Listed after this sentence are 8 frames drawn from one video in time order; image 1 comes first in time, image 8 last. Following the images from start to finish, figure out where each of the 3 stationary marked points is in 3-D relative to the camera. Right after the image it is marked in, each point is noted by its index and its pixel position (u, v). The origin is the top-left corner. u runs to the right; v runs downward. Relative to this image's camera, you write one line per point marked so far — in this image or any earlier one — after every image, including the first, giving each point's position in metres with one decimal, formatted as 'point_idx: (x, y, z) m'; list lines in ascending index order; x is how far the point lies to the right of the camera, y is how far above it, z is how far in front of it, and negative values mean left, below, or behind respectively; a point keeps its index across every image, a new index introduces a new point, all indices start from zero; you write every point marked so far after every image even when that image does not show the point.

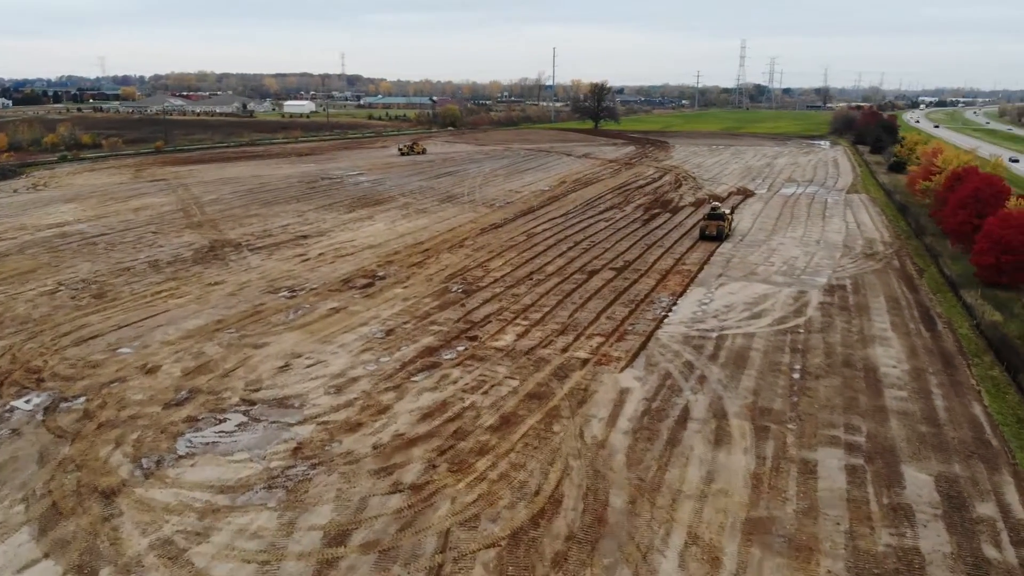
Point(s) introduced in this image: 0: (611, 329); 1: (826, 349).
0: (+2.2, -0.9, +18.9) m
1: (+6.8, -1.3, +17.9) m
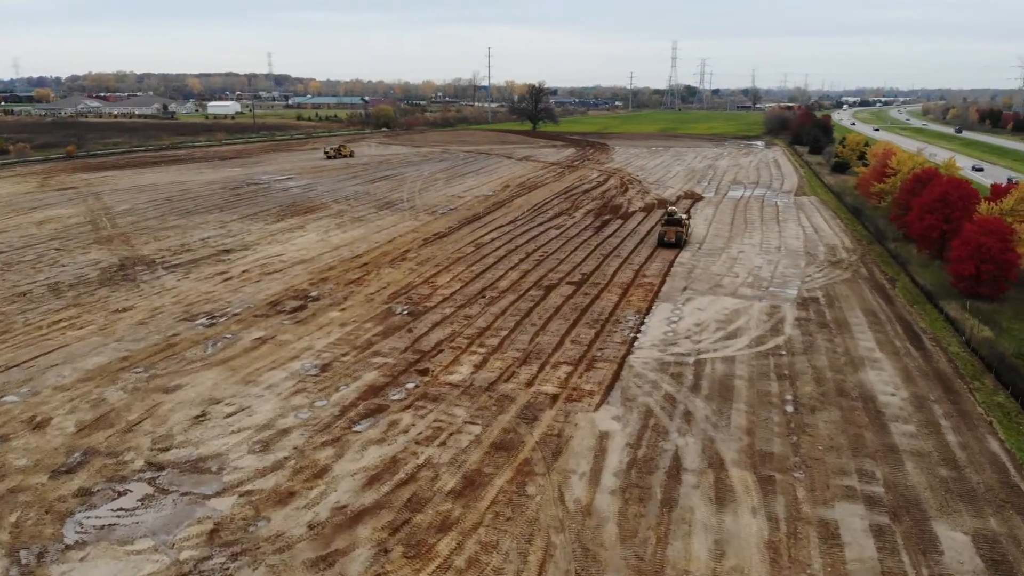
0: (+1.3, -1.4, +16.8) m
1: (+5.9, -1.7, +16.2) m
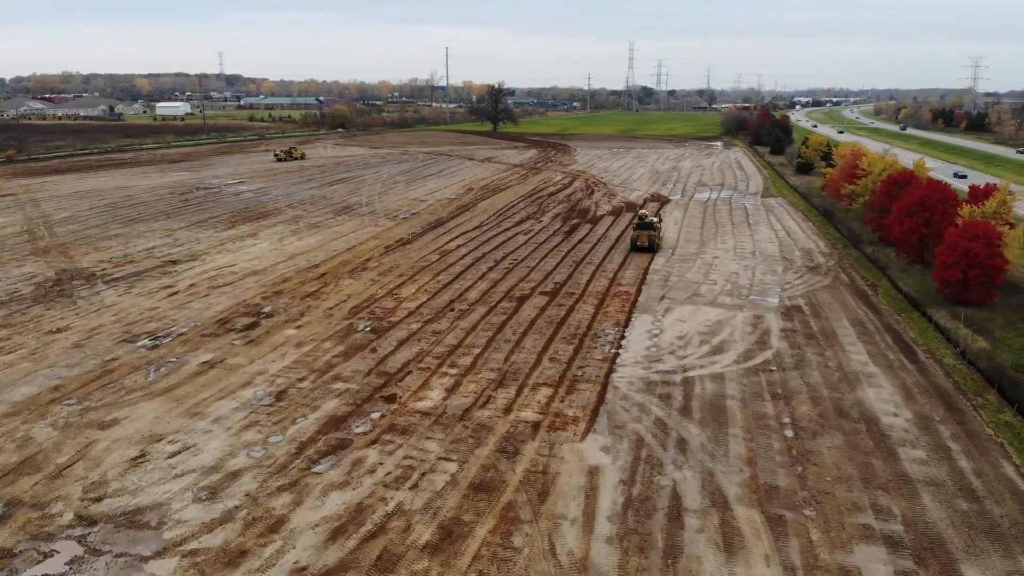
0: (+0.8, -1.7, +15.6) m
1: (+5.5, -1.9, +15.2) m
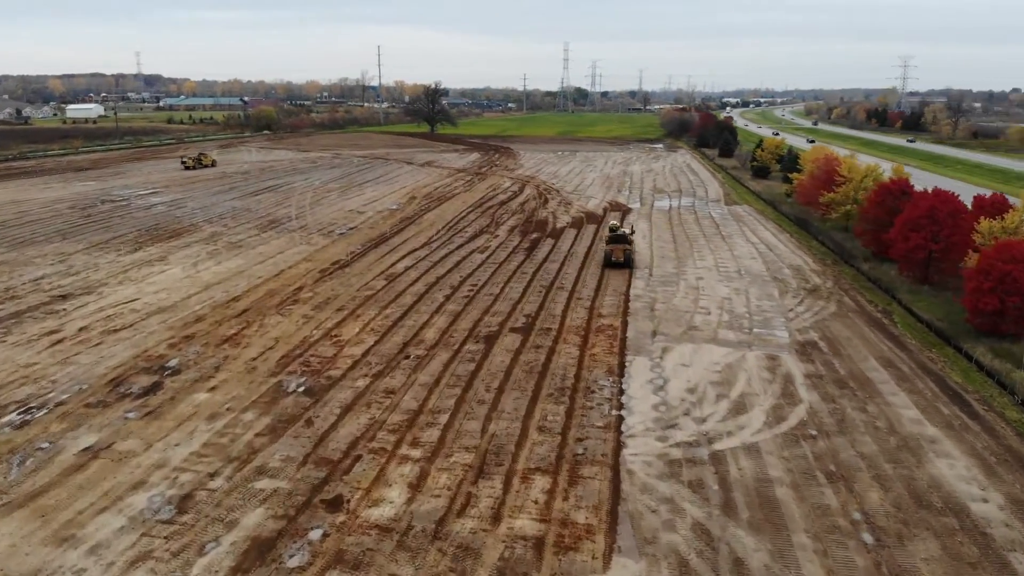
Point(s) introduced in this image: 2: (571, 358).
0: (+0.6, -2.5, +12.1) m
1: (+5.2, -2.6, +12.1) m
2: (+1.2, -1.4, +16.5) m
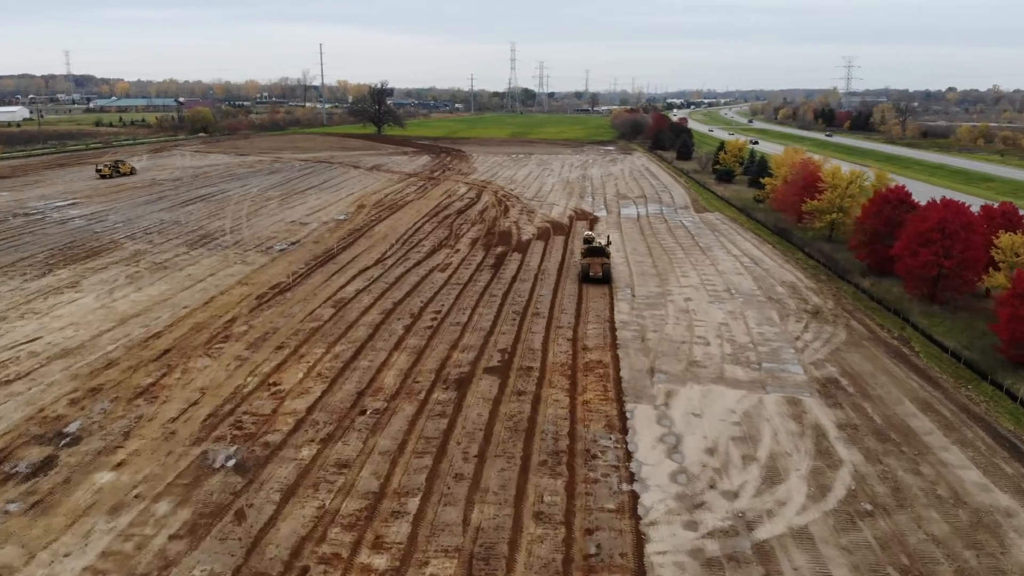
0: (+0.5, -3.1, +9.4) m
1: (+5.1, -3.2, +9.7) m
2: (+0.8, -2.0, +13.9) m
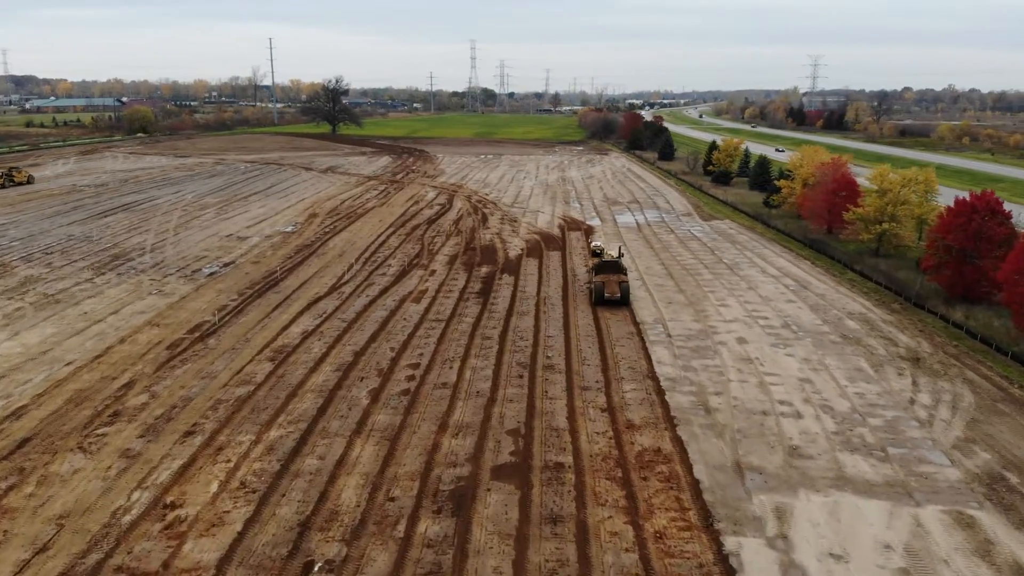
0: (+1.1, -3.9, +4.4) m
1: (+5.7, -3.9, +4.9) m
2: (+1.2, -2.8, +8.8) m
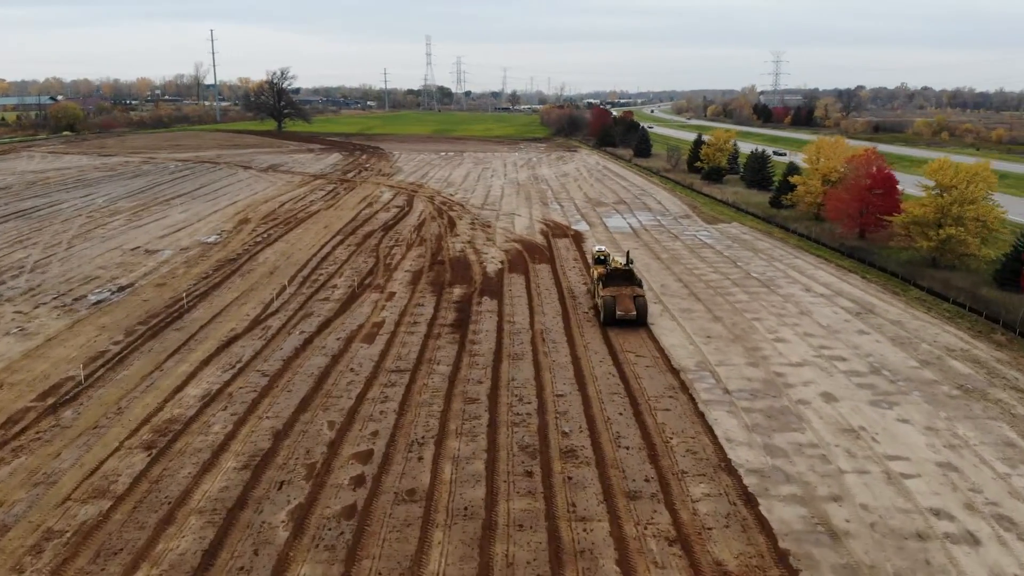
0: (+1.6, -4.4, -0.3) m
1: (+6.2, -4.4, +0.4) m
2: (+1.5, -3.3, +4.2) m
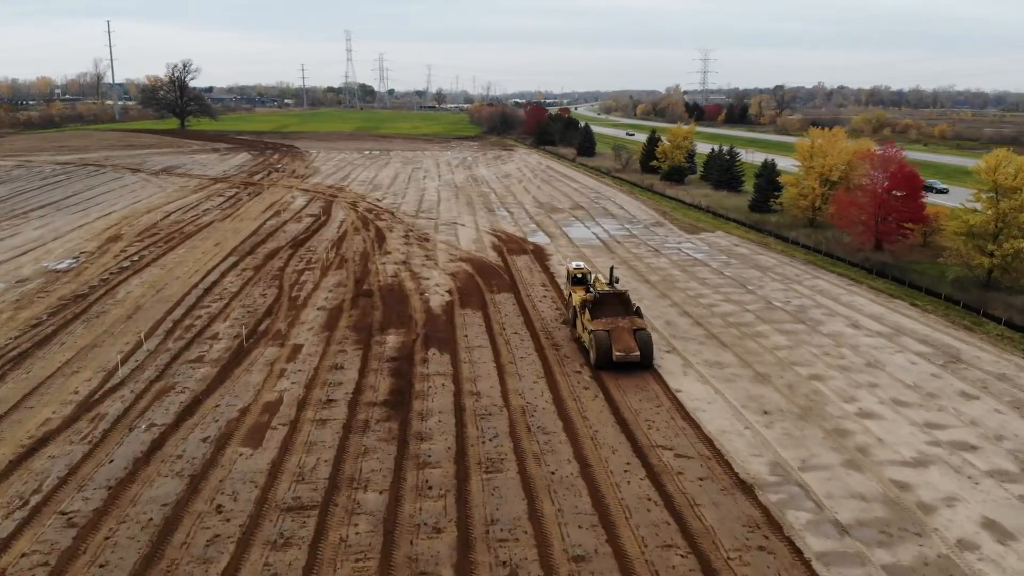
0: (+2.6, -5.0, -4.7) m
1: (+7.1, -4.9, -3.6) m
2: (+2.0, -3.9, -0.3) m
